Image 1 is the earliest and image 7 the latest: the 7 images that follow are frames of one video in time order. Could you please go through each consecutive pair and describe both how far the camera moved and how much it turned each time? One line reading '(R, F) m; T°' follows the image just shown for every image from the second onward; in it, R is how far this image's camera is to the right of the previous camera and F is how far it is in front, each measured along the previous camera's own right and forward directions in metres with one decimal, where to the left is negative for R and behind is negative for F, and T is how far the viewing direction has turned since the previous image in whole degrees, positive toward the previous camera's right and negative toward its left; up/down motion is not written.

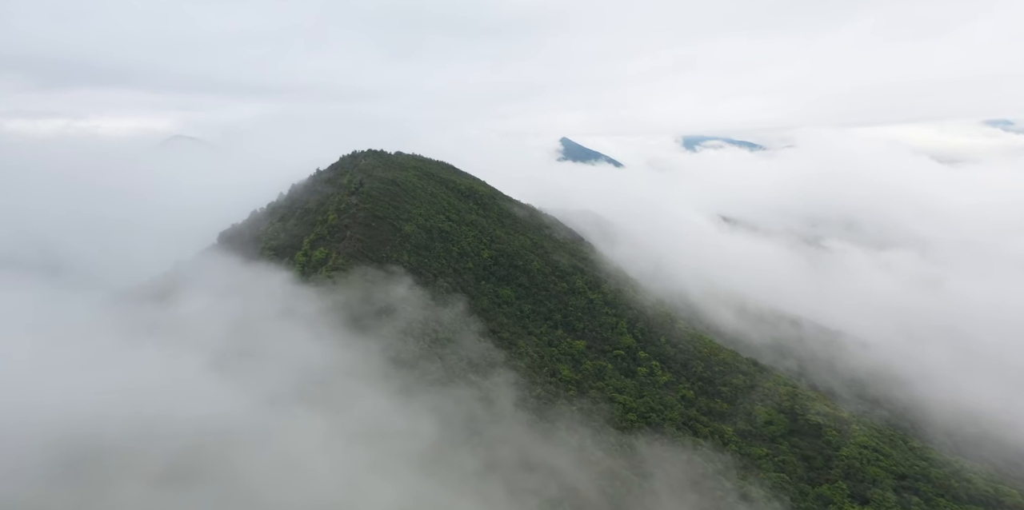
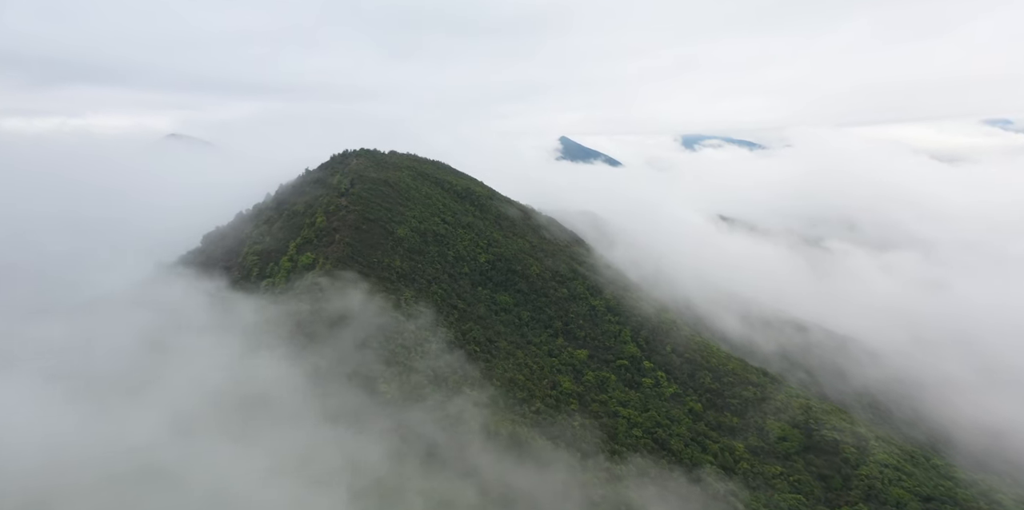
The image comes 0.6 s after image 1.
(+0.1, +3.3) m; 0°
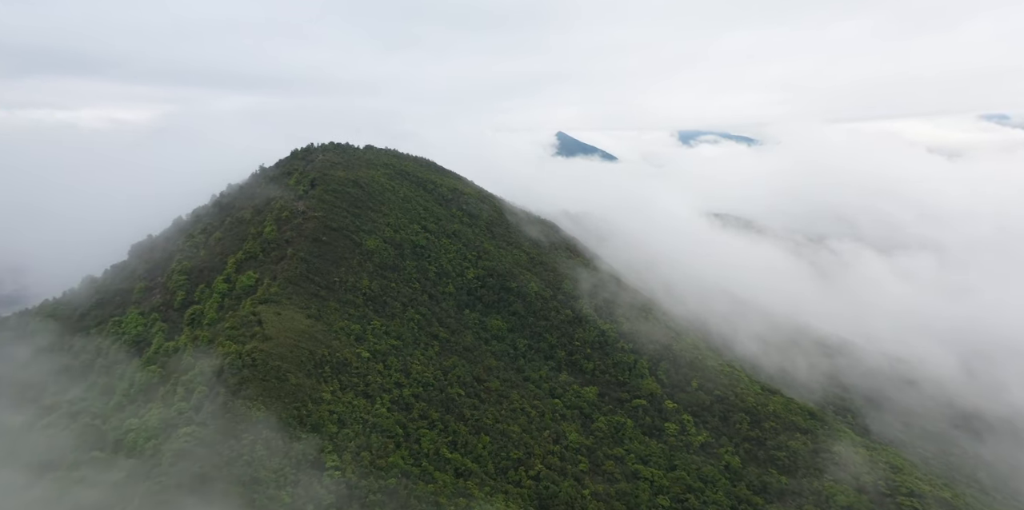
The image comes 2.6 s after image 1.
(+0.3, +11.3) m; 0°
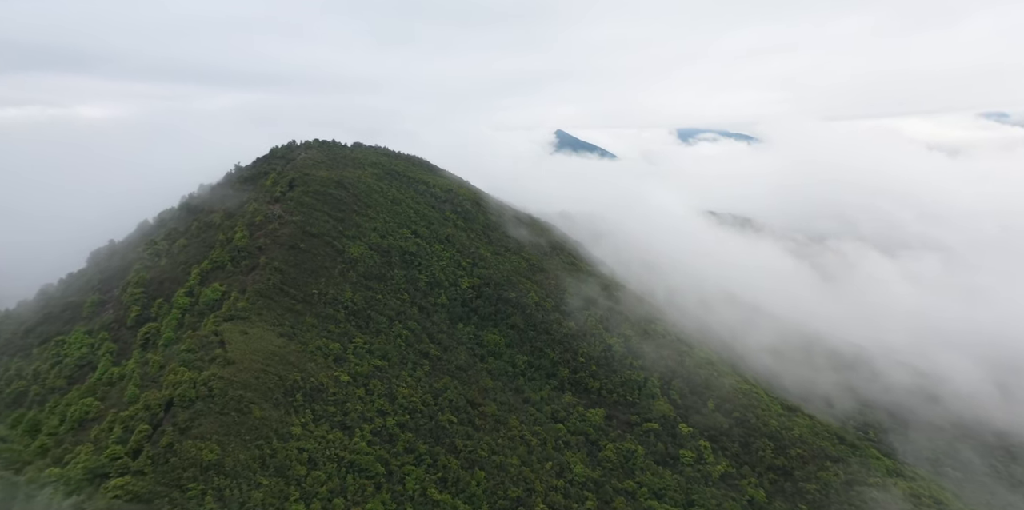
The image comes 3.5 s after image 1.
(+0.1, +5.0) m; 0°
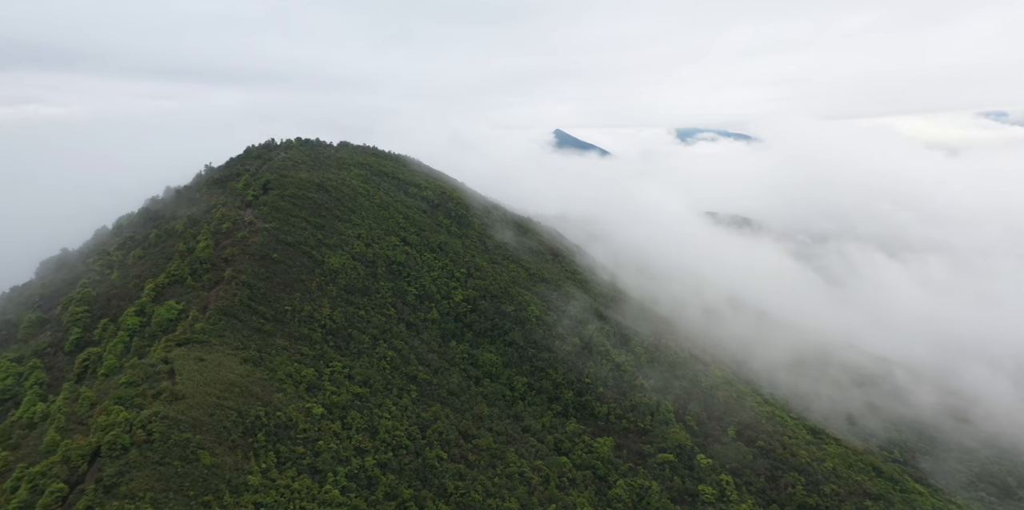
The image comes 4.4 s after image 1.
(+0.1, +5.0) m; 0°
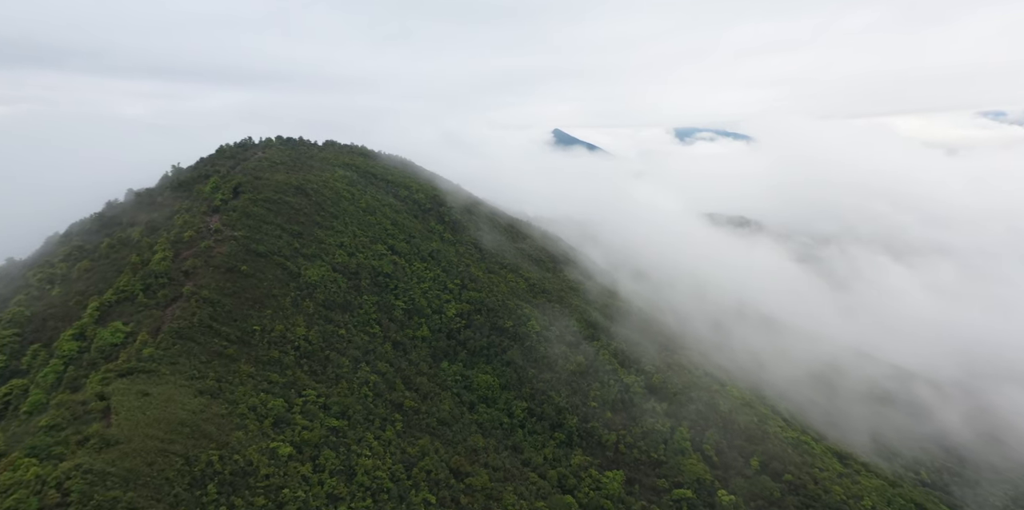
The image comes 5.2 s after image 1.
(+0.1, +4.6) m; 0°
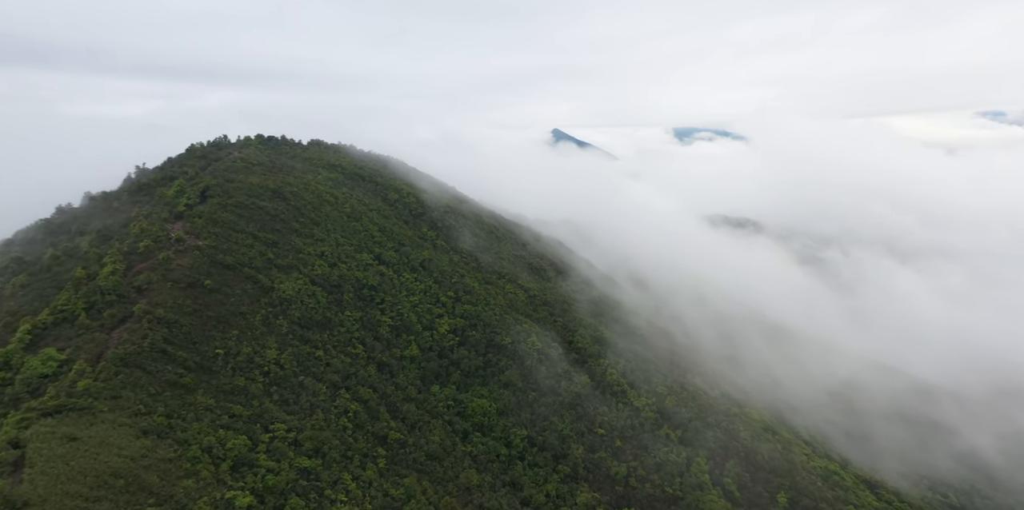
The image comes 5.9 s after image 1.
(0.0, +4.2) m; 0°
